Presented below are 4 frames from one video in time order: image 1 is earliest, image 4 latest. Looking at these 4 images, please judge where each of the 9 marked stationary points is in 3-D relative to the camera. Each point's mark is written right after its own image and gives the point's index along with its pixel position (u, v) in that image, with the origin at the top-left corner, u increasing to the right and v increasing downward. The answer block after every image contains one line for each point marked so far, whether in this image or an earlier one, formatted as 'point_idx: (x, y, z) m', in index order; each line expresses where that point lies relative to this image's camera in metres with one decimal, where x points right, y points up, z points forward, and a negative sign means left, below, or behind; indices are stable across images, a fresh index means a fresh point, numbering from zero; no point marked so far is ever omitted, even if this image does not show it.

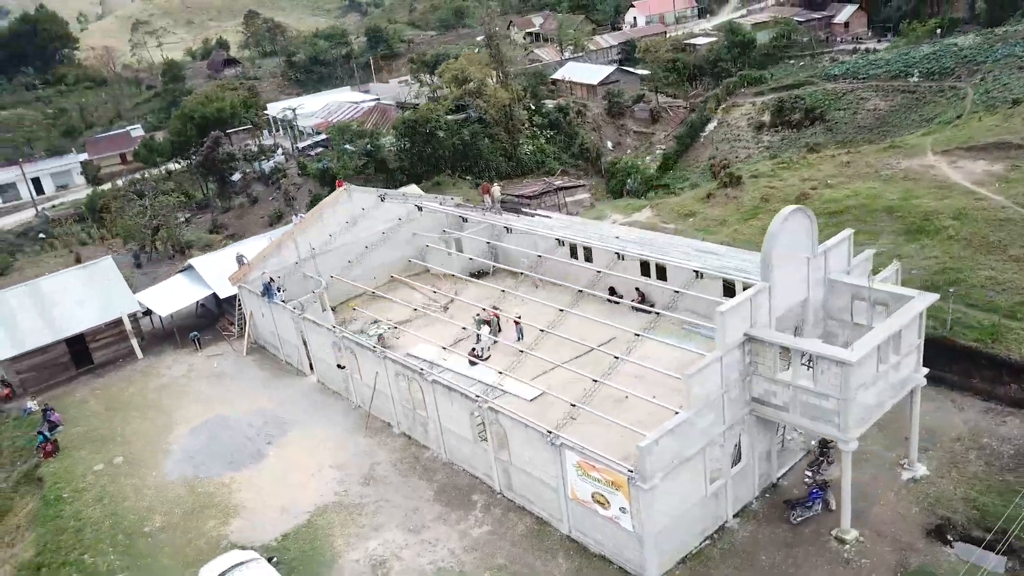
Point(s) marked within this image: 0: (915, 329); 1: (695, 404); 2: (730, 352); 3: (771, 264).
0: (+7.4, -0.7, +15.2) m
1: (+3.2, -2.0, +14.3) m
2: (+3.9, -1.1, +14.6) m
3: (+4.7, +0.4, +15.0) m
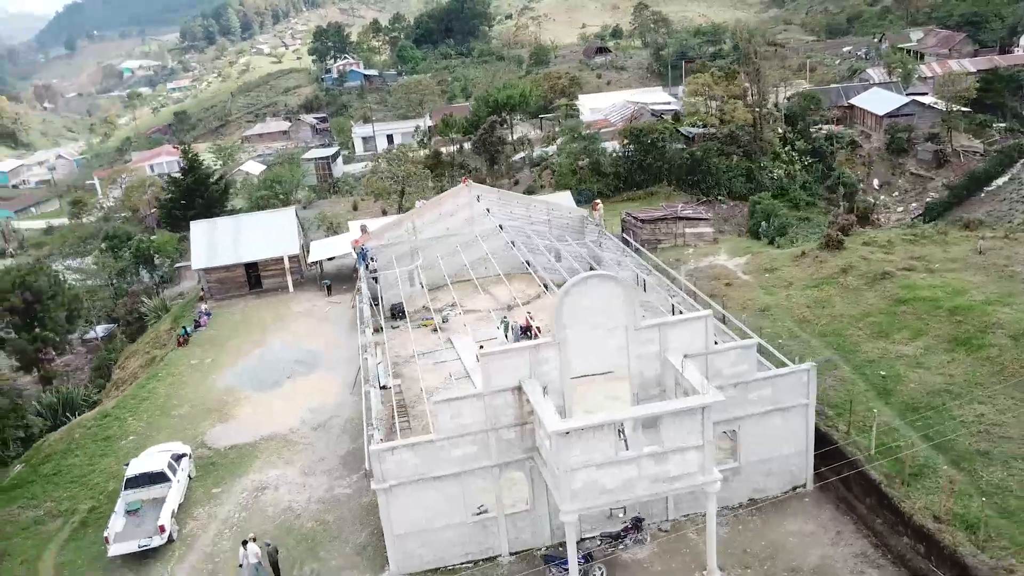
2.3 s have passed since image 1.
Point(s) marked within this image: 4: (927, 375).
0: (+3.1, -2.4, +14.3) m
1: (-1.2, -2.7, +15.5) m
2: (-0.3, -2.0, +15.3) m
3: (+0.9, -0.6, +15.2) m
4: (+9.4, -2.0, +18.7) m
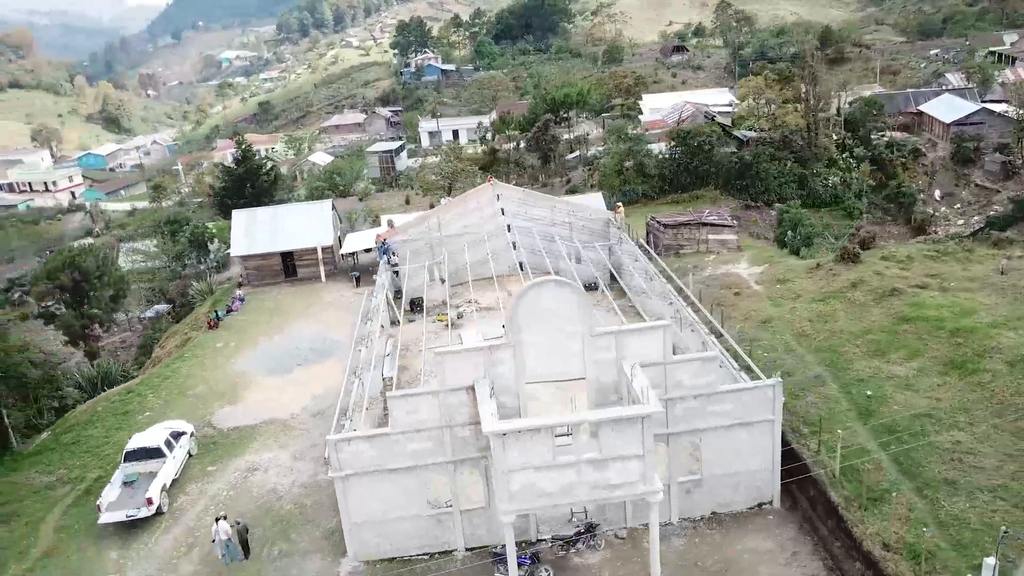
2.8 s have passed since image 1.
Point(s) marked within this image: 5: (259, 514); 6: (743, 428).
0: (+2.1, -2.6, +14.3) m
1: (-2.1, -2.7, +15.9) m
2: (-1.2, -2.0, +15.7) m
3: (+0.1, -0.7, +15.4) m
4: (+8.8, -2.4, +18.1) m
5: (-5.9, -5.2, +19.1) m
6: (+4.6, -2.8, +16.6) m
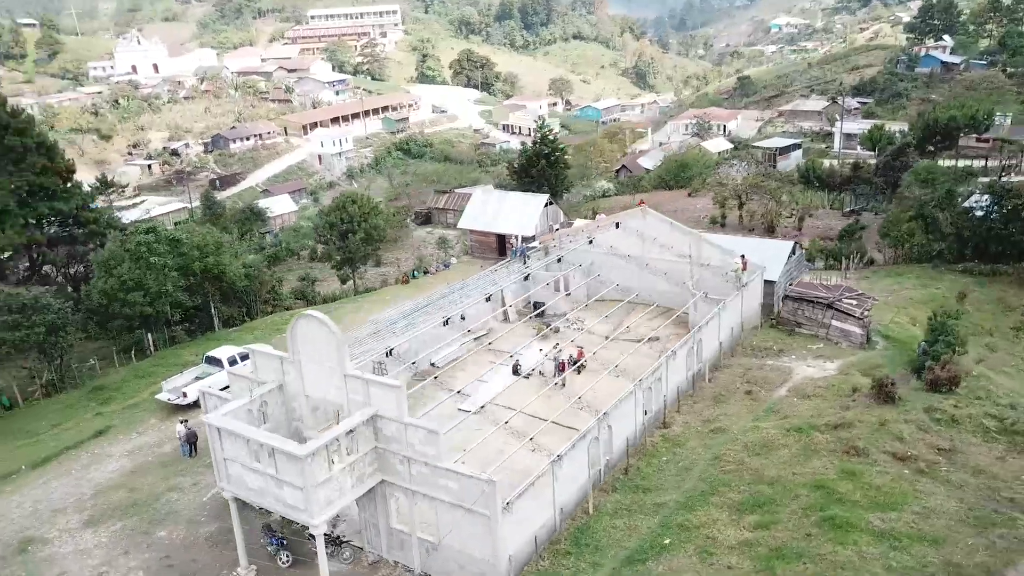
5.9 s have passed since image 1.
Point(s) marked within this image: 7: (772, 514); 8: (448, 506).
0: (-4.2, -3.5, +16.0) m
1: (-6.6, -2.6, +19.7) m
2: (-5.8, -2.2, +18.9) m
3: (-4.7, -1.3, +17.9) m
4: (+3.3, -5.2, +15.2) m
5: (-8.2, -4.3, +24.7) m
6: (-0.9, -4.5, +16.4) m
7: (+5.2, -4.4, +16.2) m
8: (-1.3, -4.4, +16.7) m
